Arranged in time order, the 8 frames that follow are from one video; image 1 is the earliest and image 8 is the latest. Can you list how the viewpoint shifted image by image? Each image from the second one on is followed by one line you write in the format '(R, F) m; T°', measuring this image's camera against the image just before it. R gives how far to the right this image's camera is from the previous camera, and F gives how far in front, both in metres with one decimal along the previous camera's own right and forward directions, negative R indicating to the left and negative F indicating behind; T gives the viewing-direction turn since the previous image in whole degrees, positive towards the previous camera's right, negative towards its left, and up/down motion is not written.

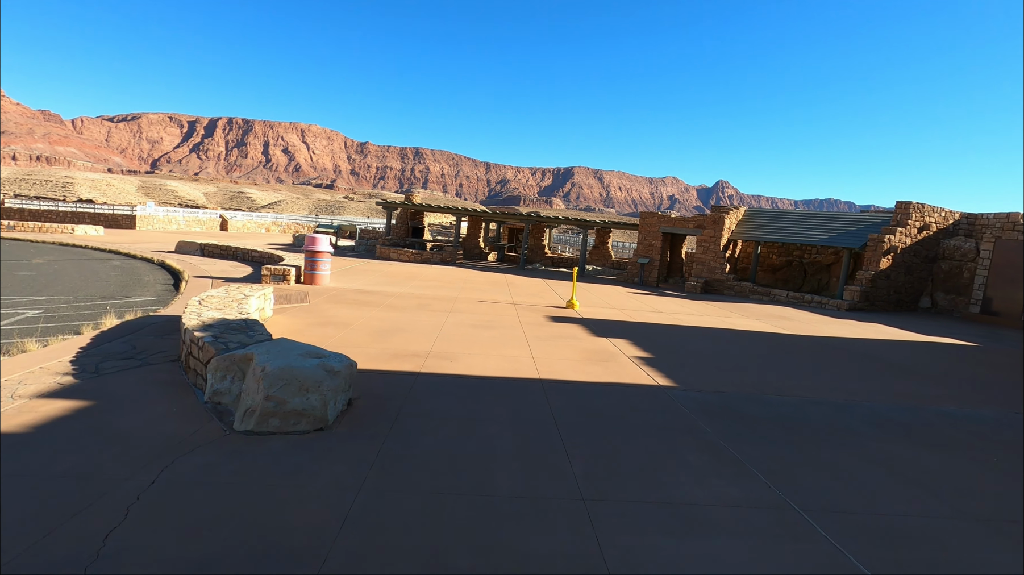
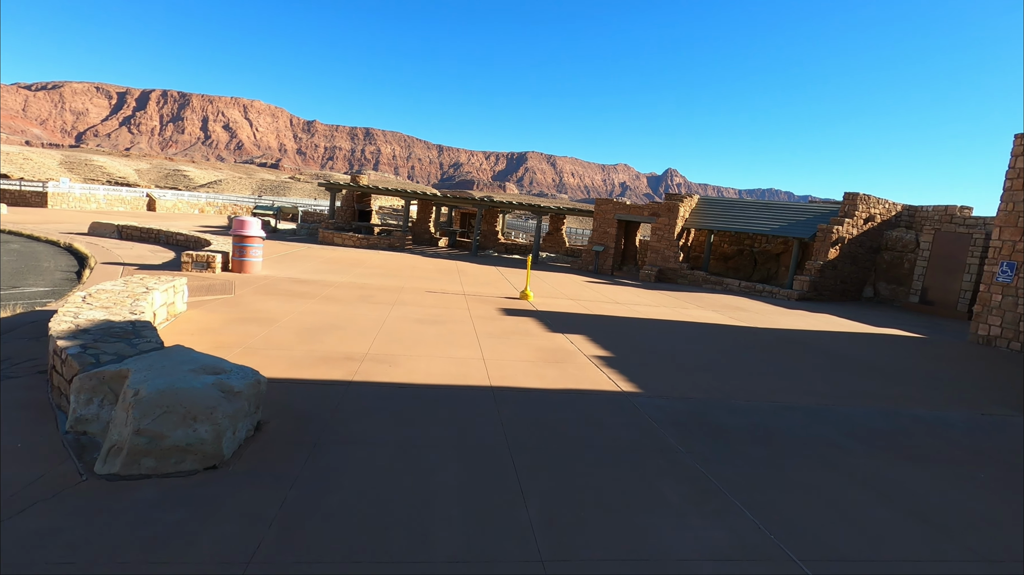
(+0.1, +0.7) m; +5°
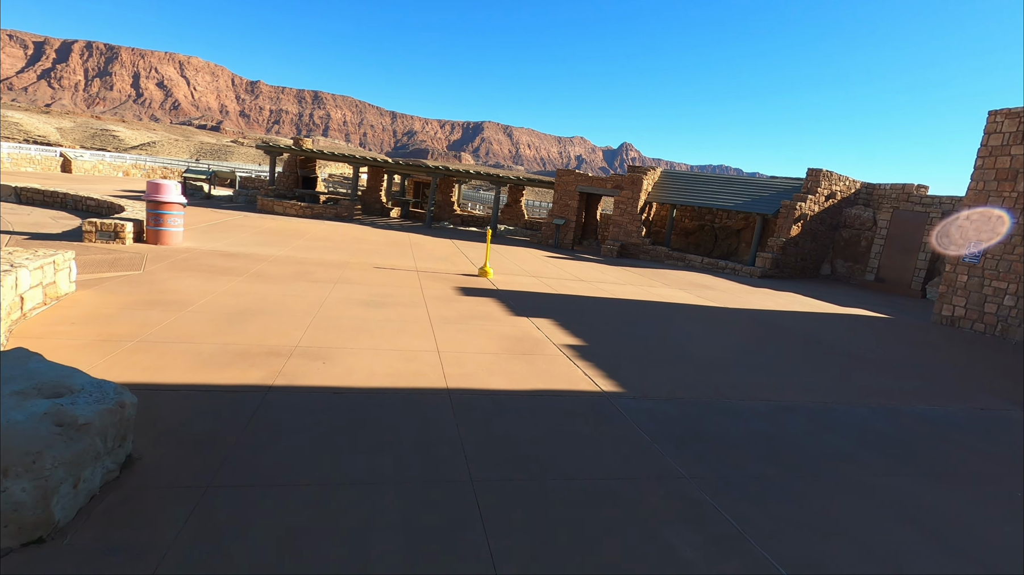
(-0.1, +0.9) m; +5°
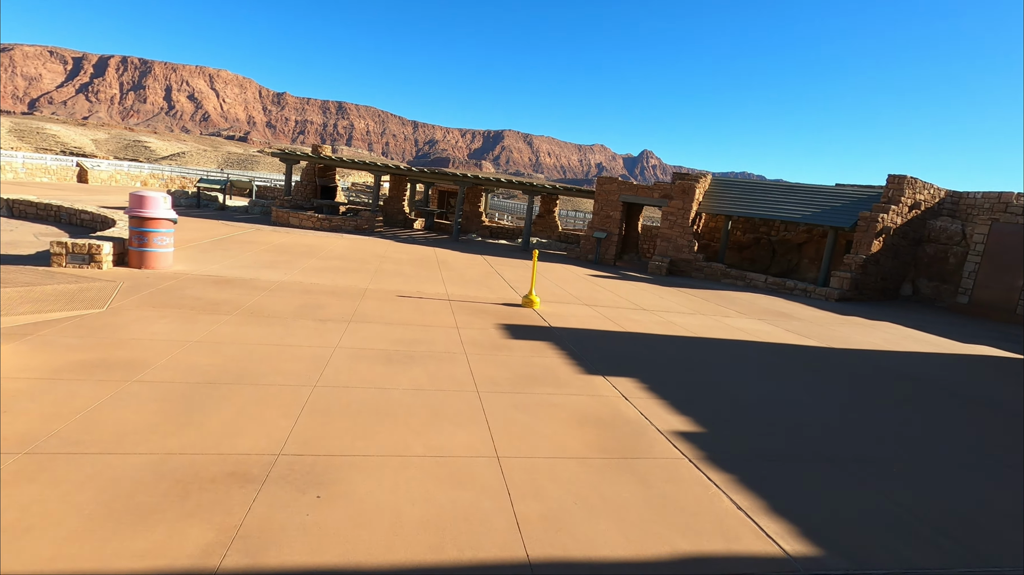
(-0.5, +1.8) m; -2°
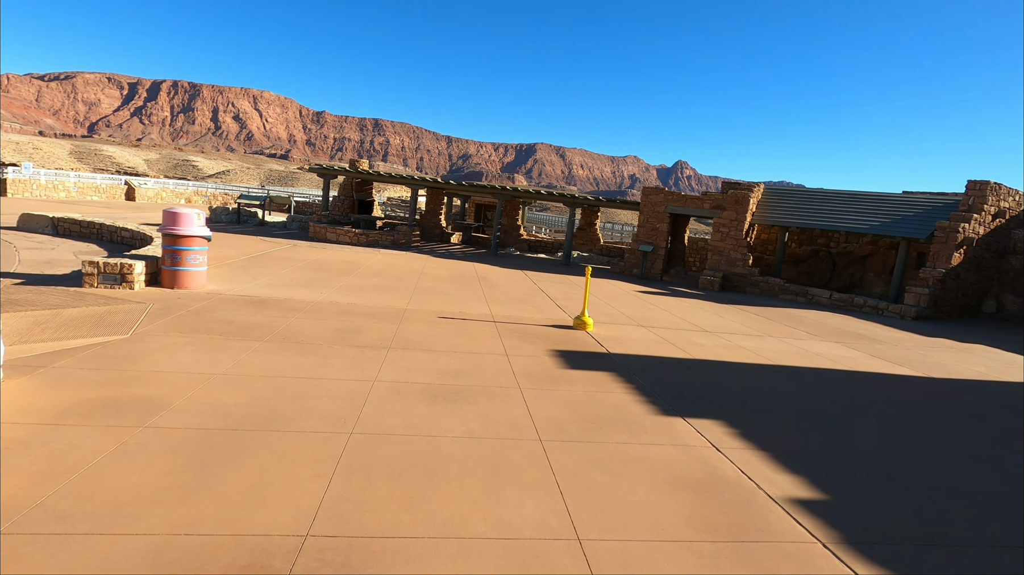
(-0.3, +0.7) m; -4°
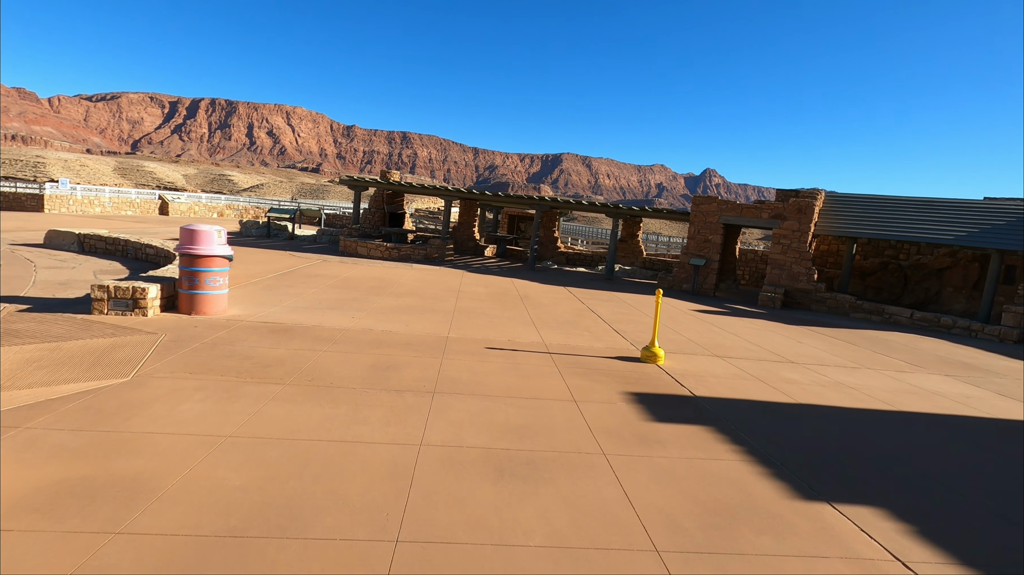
(-0.4, +1.0) m; -3°
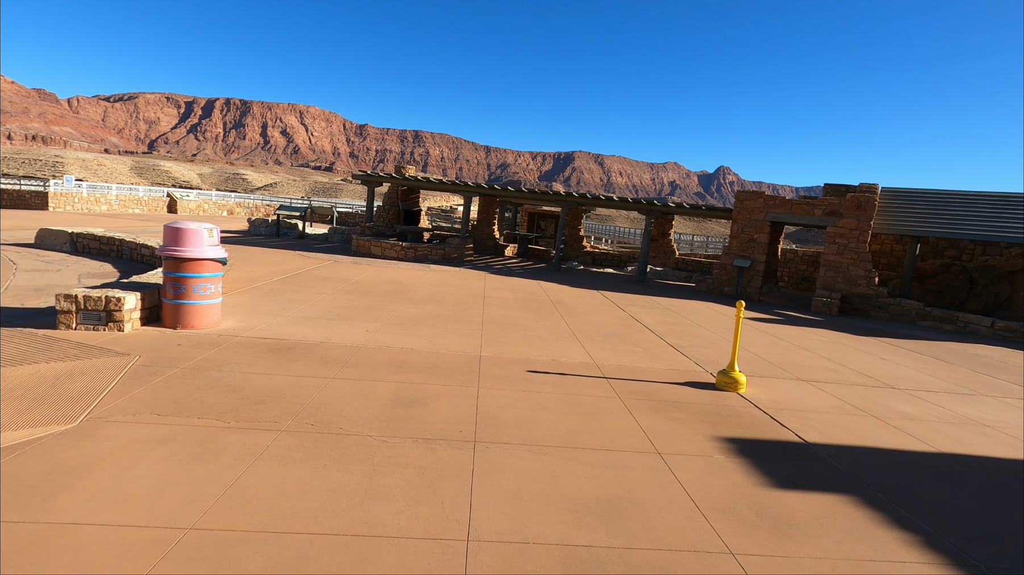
(-0.4, +1.2) m; -1°
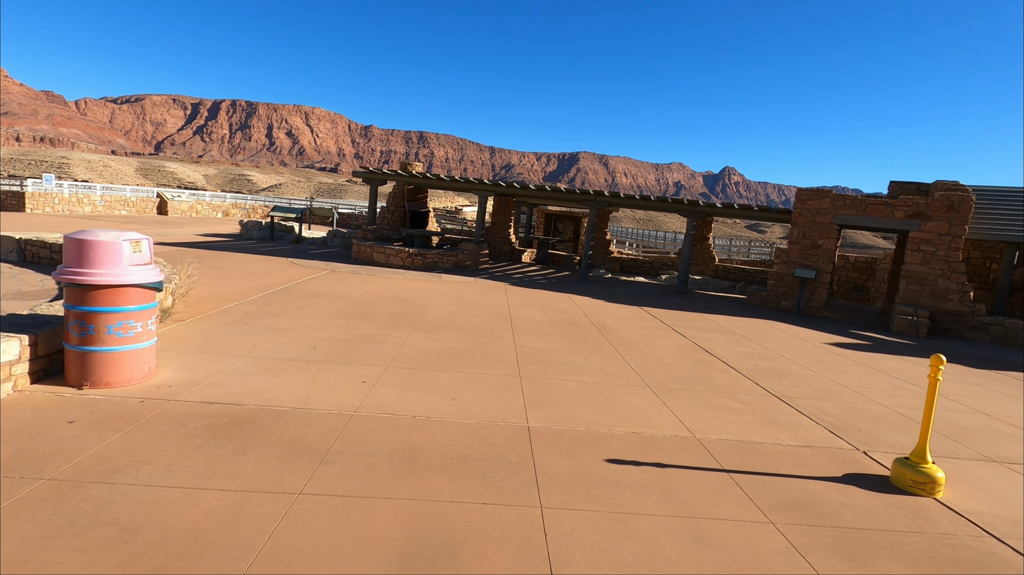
(-0.4, +1.9) m; 0°
